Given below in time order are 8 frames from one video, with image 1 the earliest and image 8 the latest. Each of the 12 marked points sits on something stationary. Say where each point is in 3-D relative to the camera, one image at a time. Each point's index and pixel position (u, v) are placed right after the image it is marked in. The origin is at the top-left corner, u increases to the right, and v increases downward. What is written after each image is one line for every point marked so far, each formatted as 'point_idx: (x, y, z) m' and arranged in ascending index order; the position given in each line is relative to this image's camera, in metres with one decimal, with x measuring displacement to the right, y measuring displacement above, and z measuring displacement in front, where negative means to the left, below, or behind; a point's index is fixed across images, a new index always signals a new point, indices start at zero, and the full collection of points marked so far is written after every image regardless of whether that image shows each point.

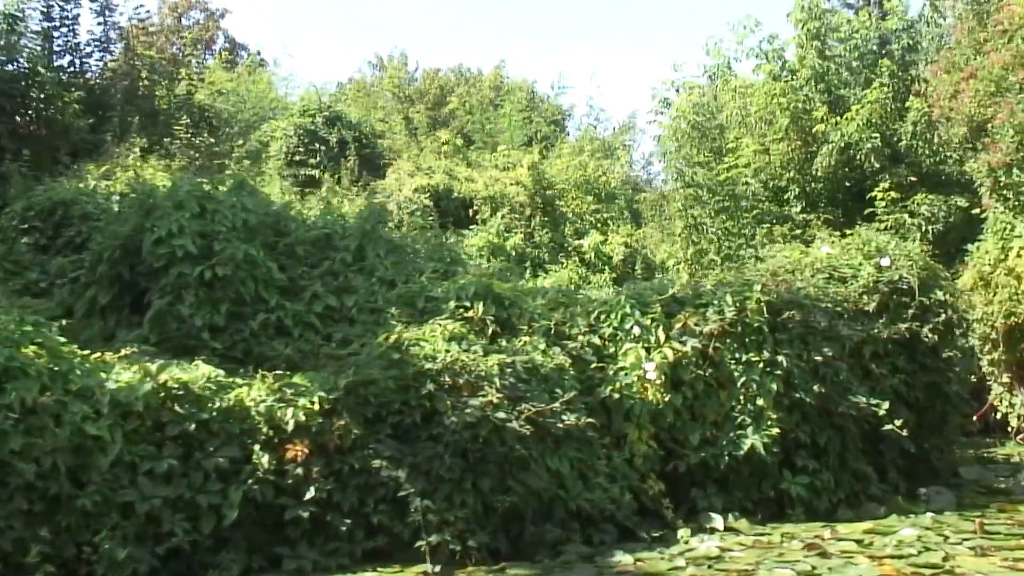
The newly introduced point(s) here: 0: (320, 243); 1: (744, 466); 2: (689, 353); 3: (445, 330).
0: (-0.9, +0.2, +5.2) m
1: (+0.9, -0.7, +4.5) m
2: (+0.7, -0.3, +4.5) m
3: (-0.2, -0.2, +4.2) m
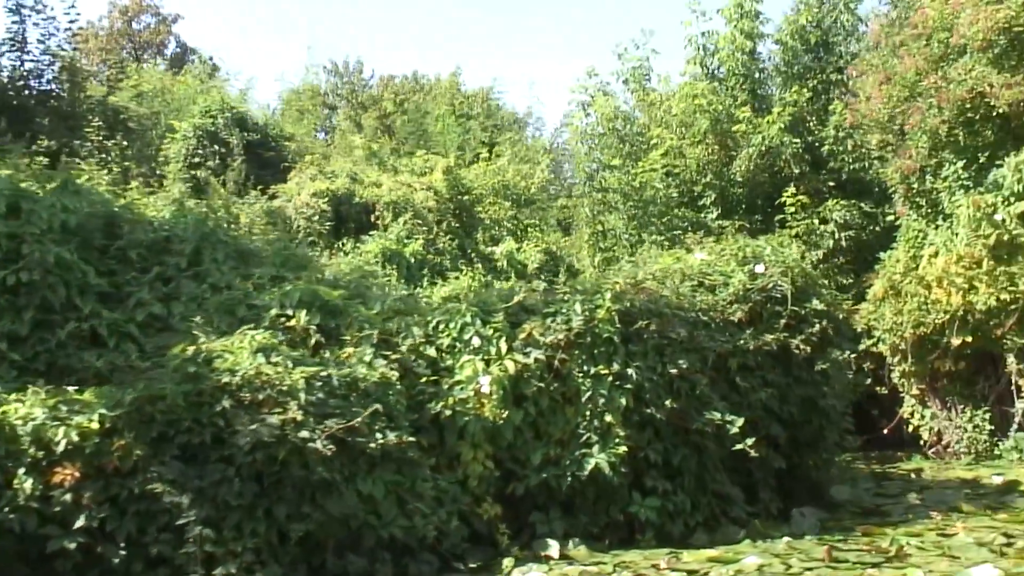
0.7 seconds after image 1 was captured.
0: (-1.5, +0.2, +4.8) m
1: (+0.3, -0.7, +4.2) m
2: (+0.1, -0.3, +4.2) m
3: (-0.9, -0.2, +3.8) m
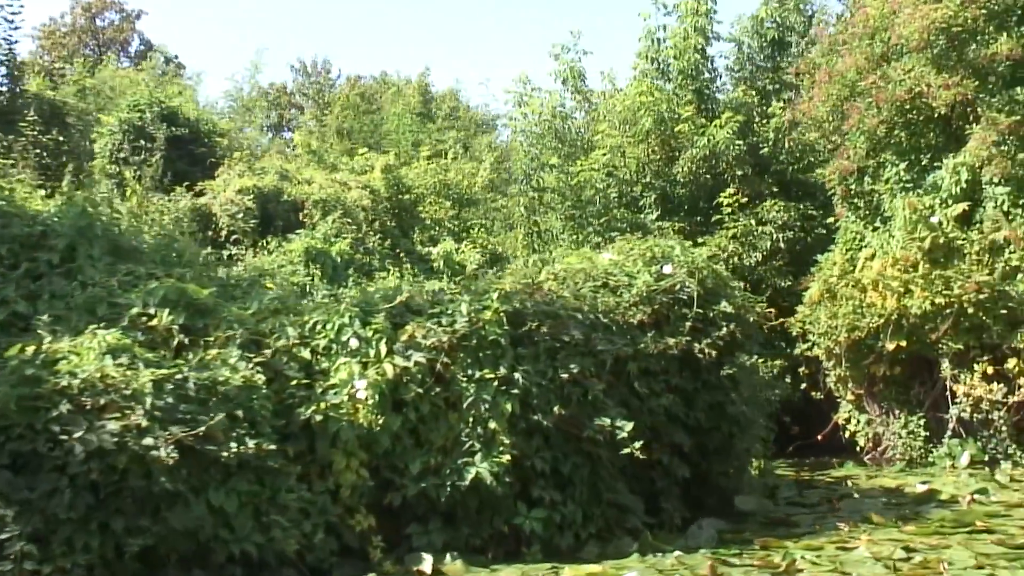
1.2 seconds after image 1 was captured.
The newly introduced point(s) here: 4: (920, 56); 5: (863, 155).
0: (-2.0, +0.2, +4.6) m
1: (-0.1, -0.7, +4.0) m
2: (-0.3, -0.3, +3.9) m
3: (-1.3, -0.2, +3.6) m
4: (+2.9, +1.6, +8.0) m
5: (+2.5, +0.9, +8.3) m
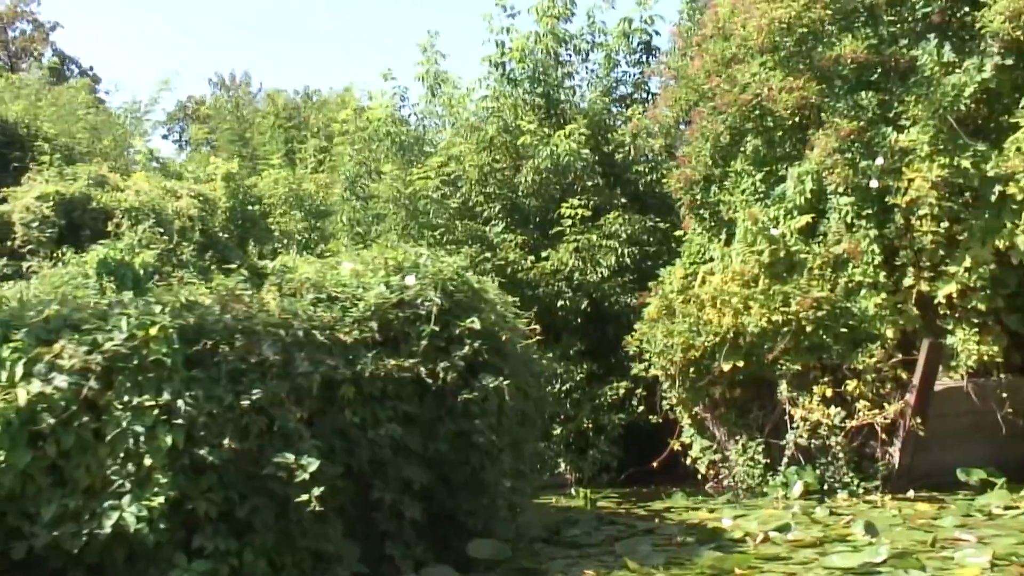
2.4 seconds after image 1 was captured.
0: (-3.0, +0.1, +3.9) m
1: (-1.2, -0.8, +3.3) m
2: (-1.4, -0.3, +3.3) m
3: (-2.3, -0.2, +2.9) m
4: (+1.7, +1.5, +7.5) m
5: (+1.3, +0.8, +7.8) m
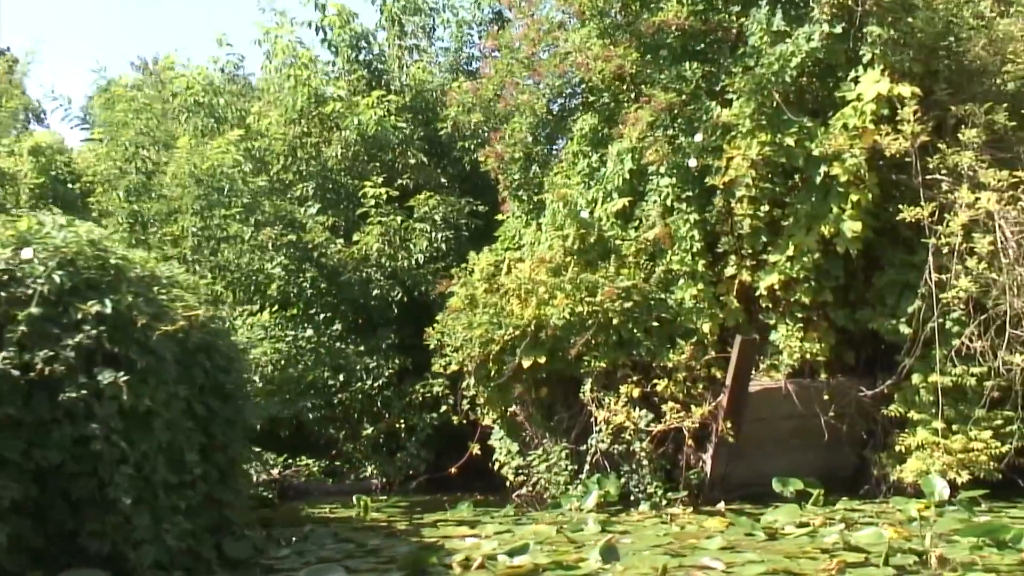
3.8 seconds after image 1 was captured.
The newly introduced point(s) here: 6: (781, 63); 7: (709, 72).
0: (-4.1, +0.3, +3.0) m
1: (-2.2, -0.7, +2.6) m
2: (-2.4, -0.2, +2.5) m
3: (-3.3, -0.1, +2.1) m
4: (+0.5, +1.6, +6.9) m
5: (+0.1, +0.9, +7.1) m
6: (+1.5, +1.2, +6.2) m
7: (+1.1, +1.2, +6.6) m
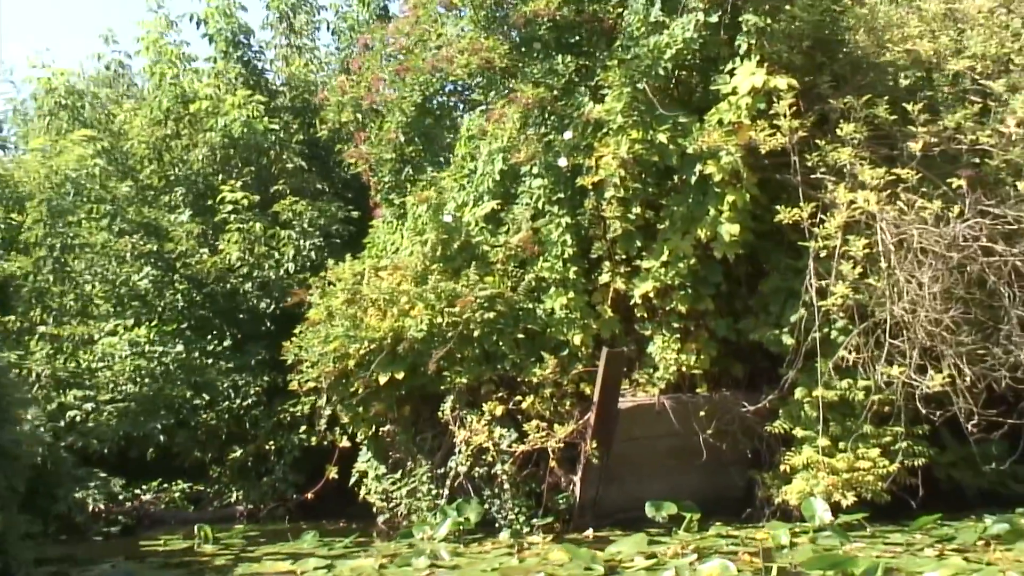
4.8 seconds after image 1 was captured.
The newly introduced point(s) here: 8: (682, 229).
0: (-4.8, +0.2, +2.5) m
1: (-2.9, -0.7, +2.0) m
2: (-3.1, -0.2, +2.0) m
3: (-4.0, -0.1, +1.6) m
4: (-0.3, +1.5, +6.4) m
5: (-0.7, +0.8, +6.7) m
6: (+0.7, +1.2, +5.7) m
7: (+0.4, +1.2, +6.1) m
8: (+0.9, +0.3, +5.7) m
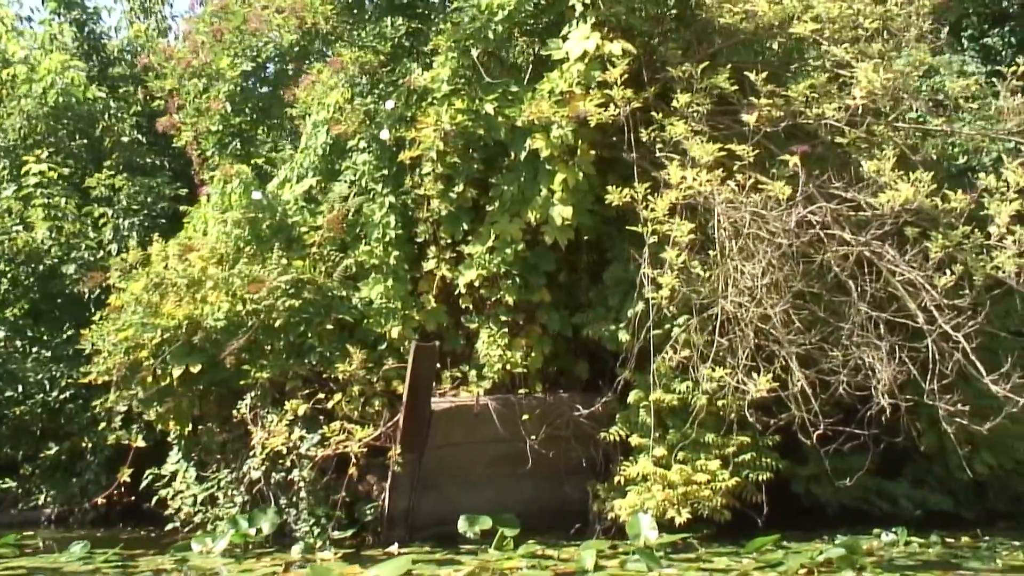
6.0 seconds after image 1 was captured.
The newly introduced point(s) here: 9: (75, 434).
0: (-5.6, +0.4, +1.9) m
1: (-3.8, -0.6, +1.4) m
2: (-4.0, -0.1, +1.4) m
3: (-4.8, 0.0, +1.0) m
4: (-1.1, +1.6, +5.8) m
5: (-1.5, +0.9, +6.1) m
6: (-0.1, +1.2, +5.1) m
7: (-0.5, +1.3, +5.5) m
8: (0.0, +0.3, +5.1) m
9: (-2.4, -0.8, +6.2) m
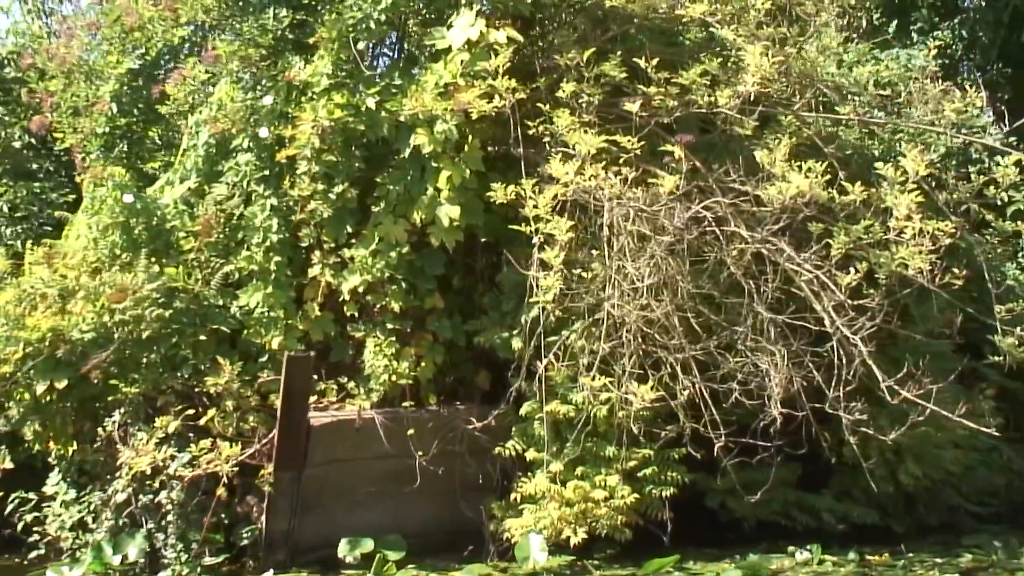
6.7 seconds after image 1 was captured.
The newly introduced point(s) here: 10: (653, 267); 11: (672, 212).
0: (-6.1, +0.3, +1.6) m
1: (-4.2, -0.6, +1.1) m
2: (-4.4, -0.2, +1.1) m
3: (-5.3, 0.0, +0.6) m
4: (-1.6, +1.6, +5.5) m
5: (-2.0, +0.9, +5.7) m
6: (-0.6, +1.2, +4.8) m
7: (-1.0, +1.2, +5.2) m
8: (-0.5, +0.3, +4.8) m
9: (-2.9, -0.9, +5.9) m
10: (+0.5, +0.1, +4.1) m
11: (+0.6, +0.3, +4.2) m
